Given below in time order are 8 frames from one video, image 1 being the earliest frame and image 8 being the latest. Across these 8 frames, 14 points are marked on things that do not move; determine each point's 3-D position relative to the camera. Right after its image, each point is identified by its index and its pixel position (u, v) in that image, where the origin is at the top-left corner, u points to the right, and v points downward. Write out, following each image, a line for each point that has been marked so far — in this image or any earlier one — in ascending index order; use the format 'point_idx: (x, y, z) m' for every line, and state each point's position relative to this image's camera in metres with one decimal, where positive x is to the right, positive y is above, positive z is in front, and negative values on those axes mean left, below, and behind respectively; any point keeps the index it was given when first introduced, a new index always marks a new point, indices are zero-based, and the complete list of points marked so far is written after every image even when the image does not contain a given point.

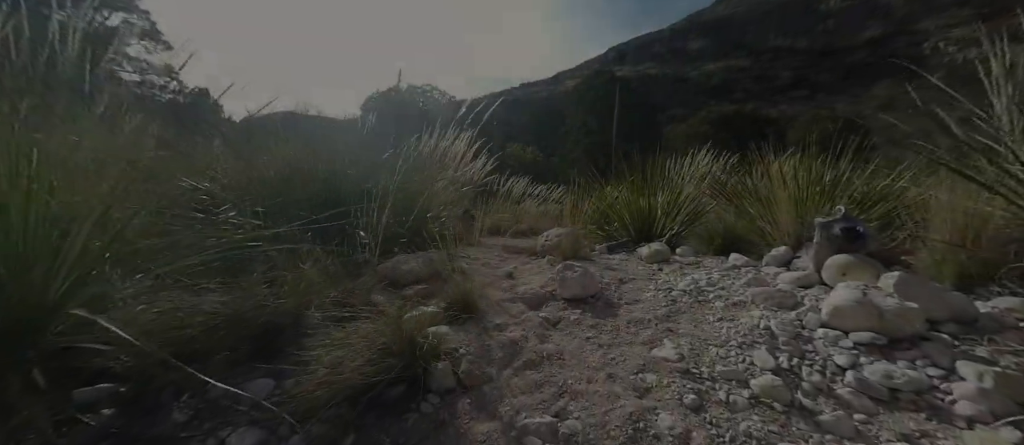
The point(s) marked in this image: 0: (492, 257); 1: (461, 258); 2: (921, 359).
0: (-0.2, -0.3, +2.9) m
1: (-0.4, -0.3, +2.6) m
2: (+1.1, -0.4, +1.0) m
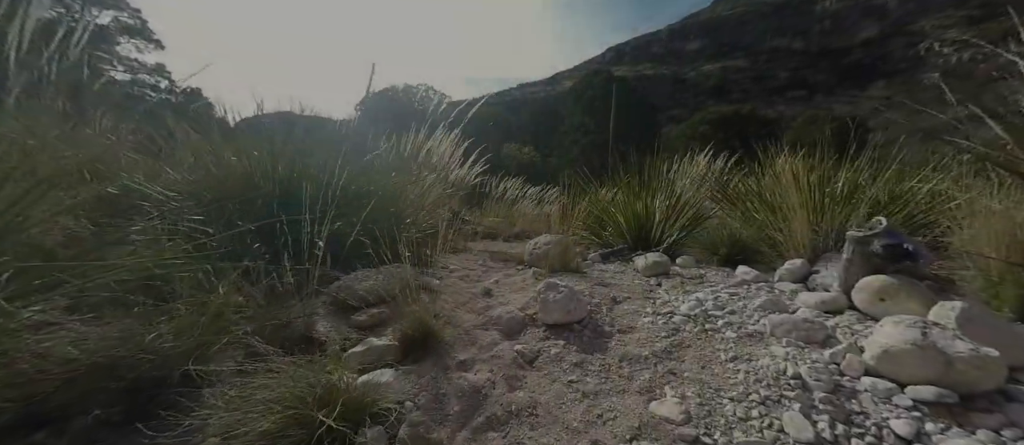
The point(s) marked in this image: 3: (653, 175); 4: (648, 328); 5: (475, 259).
0: (-0.3, -0.3, +2.7) m
1: (-0.5, -0.3, +2.3) m
2: (+1.0, -0.4, +0.7) m
3: (+1.2, +0.4, +3.3) m
4: (+0.5, -0.4, +1.4) m
5: (-0.3, -0.3, +3.2) m
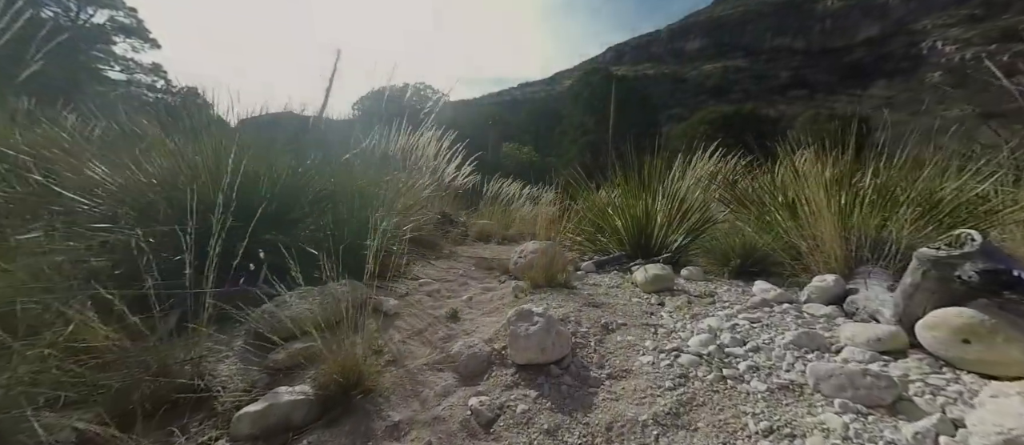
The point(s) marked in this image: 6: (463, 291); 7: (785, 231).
0: (-0.4, -0.4, +2.4) m
1: (-0.6, -0.3, +2.0) m
2: (+0.9, -0.4, +0.4) m
3: (+1.1, +0.4, +2.9) m
4: (+0.4, -0.4, +1.0) m
5: (-0.4, -0.3, +2.9) m
6: (-0.3, -0.4, +2.0) m
7: (+1.4, 0.0, +2.0) m
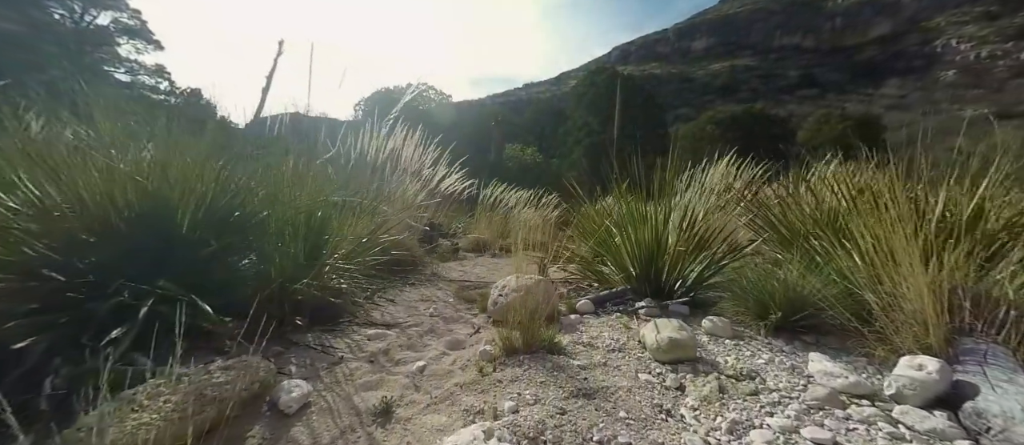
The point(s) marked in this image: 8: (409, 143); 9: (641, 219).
0: (-0.5, -0.5, +1.9) m
1: (-0.7, -0.5, +1.6) m
2: (+0.7, -0.6, 0.0) m
3: (+1.0, +0.2, +2.5) m
4: (+0.2, -0.6, +0.6) m
5: (-0.5, -0.5, +2.4) m
6: (-0.4, -0.5, +1.6) m
7: (+1.3, -0.2, +1.5) m
8: (-1.4, +0.9, +5.1) m
9: (+0.7, 0.0, +2.2) m
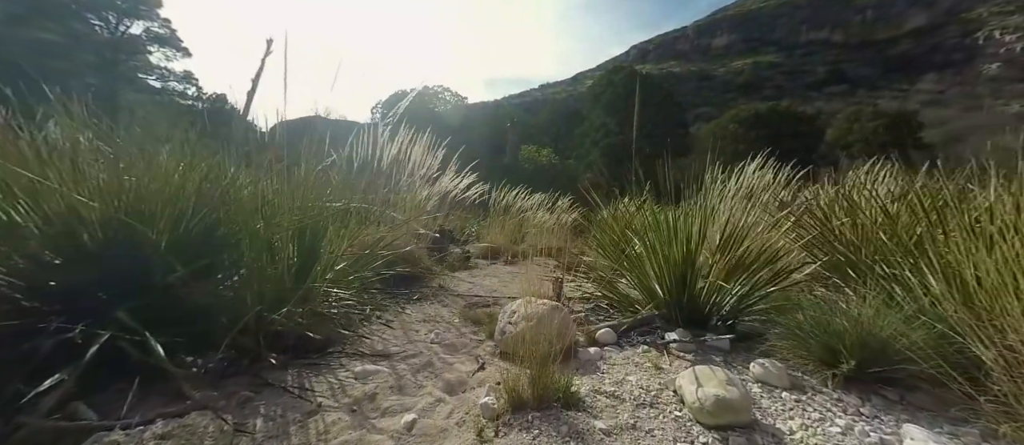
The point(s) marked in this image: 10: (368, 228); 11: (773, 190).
0: (-0.4, -0.6, +1.7) m
1: (-0.7, -0.6, +1.4) m
2: (+0.7, -0.7, -0.3) m
3: (+1.1, +0.1, +2.2) m
4: (+0.2, -0.6, +0.3) m
5: (-0.5, -0.6, +2.2) m
6: (-0.3, -0.6, +1.3) m
7: (+1.3, -0.3, +1.2) m
8: (-1.3, +0.8, +4.9) m
9: (+0.8, -0.1, +1.9) m
10: (-1.2, -0.1, +3.0) m
11: (+1.9, +0.2, +2.8) m
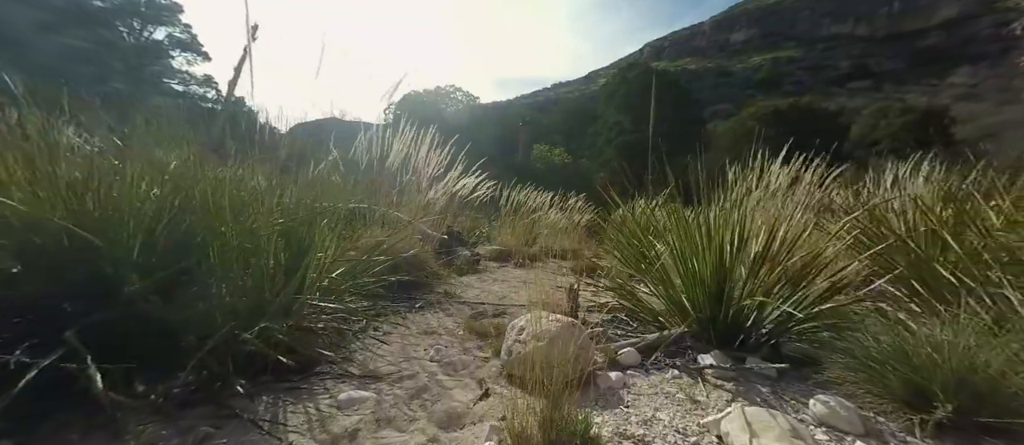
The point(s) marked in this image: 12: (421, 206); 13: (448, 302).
0: (-0.4, -0.6, +1.5) m
1: (-0.6, -0.6, +1.2) m
2: (+0.6, -0.7, -0.5) m
3: (+1.1, +0.1, +1.9) m
4: (+0.2, -0.7, +0.1) m
5: (-0.4, -0.6, +2.0) m
6: (-0.3, -0.6, +1.1) m
7: (+1.4, -0.3, +1.0) m
8: (-1.1, +0.8, +4.7) m
9: (+0.8, -0.1, +1.7) m
10: (-1.1, -0.1, +2.8) m
11: (+1.9, +0.2, +2.5) m
12: (-1.1, +0.2, +4.4) m
13: (-0.5, -0.6, +2.8) m
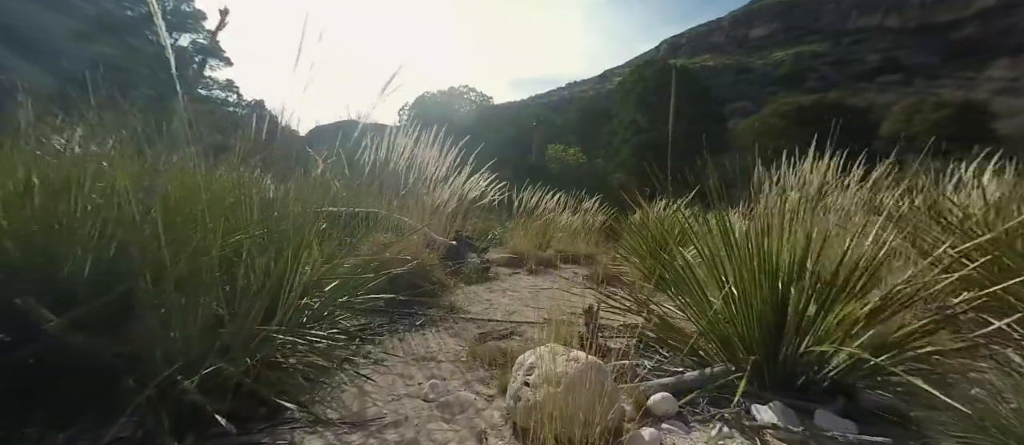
0: (-0.4, -0.7, +1.2) m
1: (-0.6, -0.6, +0.9) m
2: (+0.6, -0.7, -0.8) m
3: (+1.1, +0.1, +1.6) m
4: (+0.2, -0.7, -0.2) m
5: (-0.4, -0.7, +1.8) m
6: (-0.3, -0.7, +0.9) m
7: (+1.4, -0.4, +0.7) m
8: (-1.0, +0.8, +4.5) m
9: (+0.9, -0.1, +1.4) m
10: (-1.0, -0.2, +2.6) m
11: (+2.0, +0.2, +2.1) m
12: (-1.0, +0.1, +4.2) m
13: (-0.4, -0.6, +2.5) m
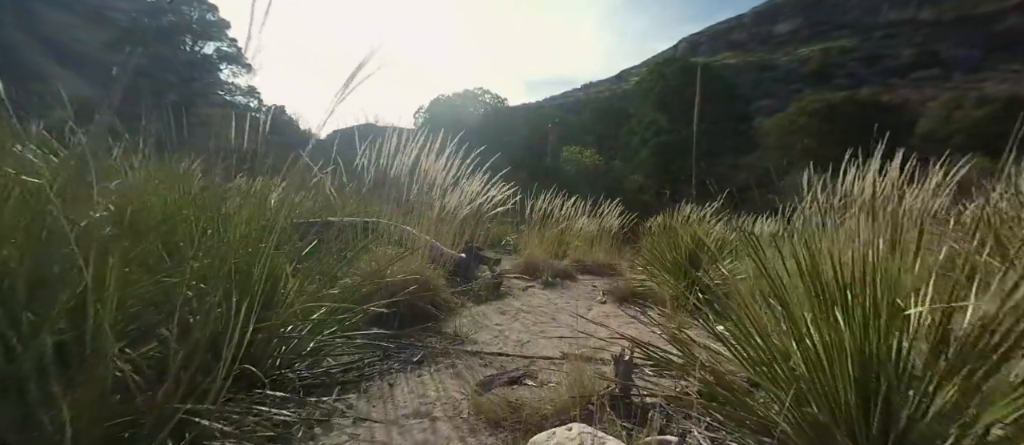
0: (-0.4, -0.8, +0.9) m
1: (-0.6, -0.7, +0.6) m
2: (+0.5, -0.8, -1.2) m
3: (+1.2, 0.0, +1.2) m
4: (+0.1, -0.8, -0.5) m
5: (-0.3, -0.8, +1.4) m
6: (-0.3, -0.8, +0.5) m
7: (+1.4, -0.4, +0.3) m
8: (-0.8, +0.6, +4.2) m
9: (+0.9, -0.2, +1.0) m
10: (-0.9, -0.3, +2.3) m
11: (+2.1, +0.1, +1.7) m
12: (-0.8, 0.0, +3.9) m
13: (-0.3, -0.7, +2.2) m
